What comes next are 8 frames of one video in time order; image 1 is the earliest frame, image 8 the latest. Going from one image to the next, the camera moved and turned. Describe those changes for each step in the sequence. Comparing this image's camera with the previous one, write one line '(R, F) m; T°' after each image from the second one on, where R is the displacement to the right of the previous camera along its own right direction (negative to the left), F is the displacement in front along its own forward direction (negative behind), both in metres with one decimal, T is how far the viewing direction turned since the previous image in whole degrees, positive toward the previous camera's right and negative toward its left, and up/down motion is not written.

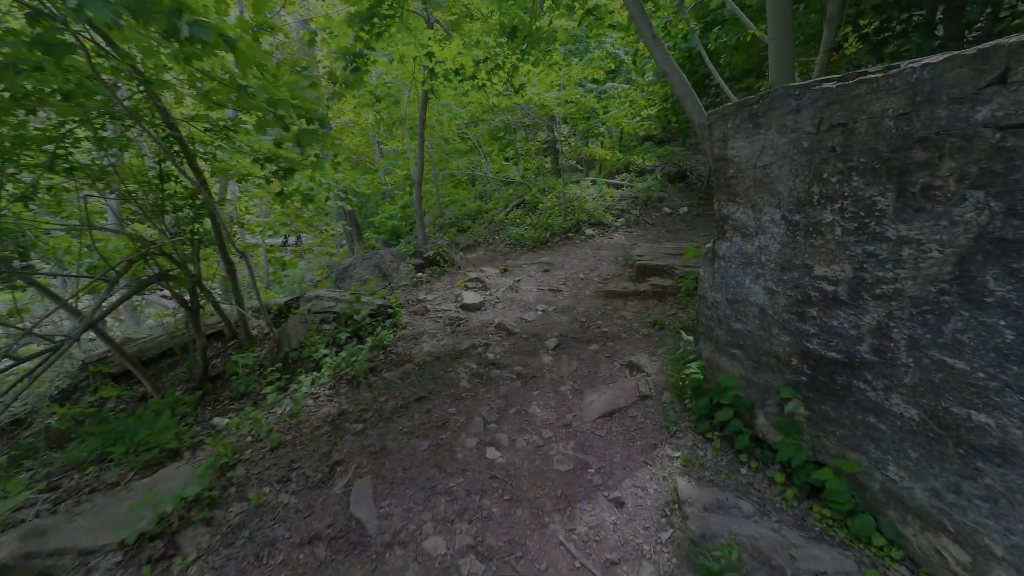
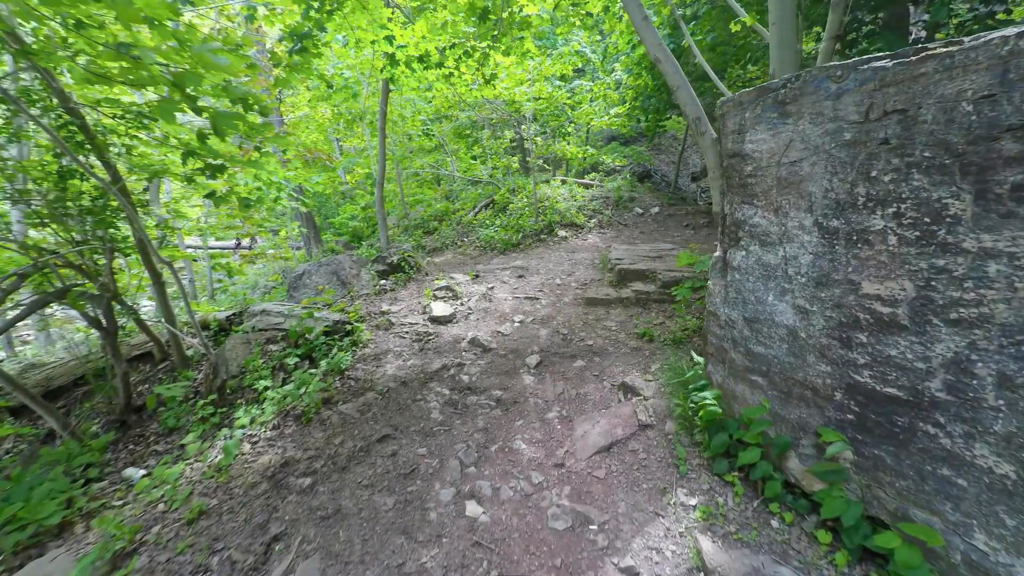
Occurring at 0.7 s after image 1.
(-0.1, +0.5) m; +5°
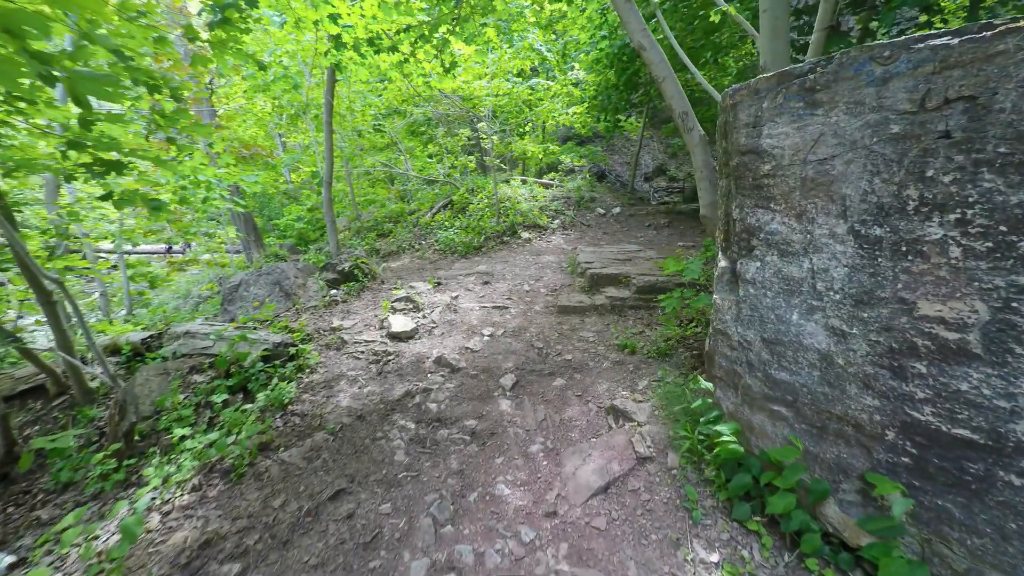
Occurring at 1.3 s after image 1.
(-0.1, +0.4) m; +6°
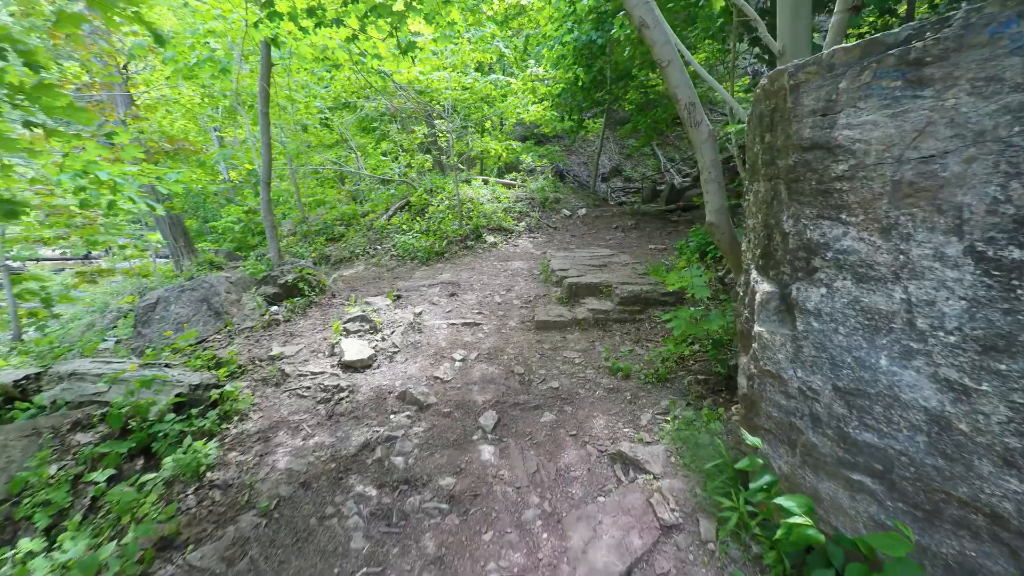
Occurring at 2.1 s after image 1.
(-0.1, +0.5) m; +6°
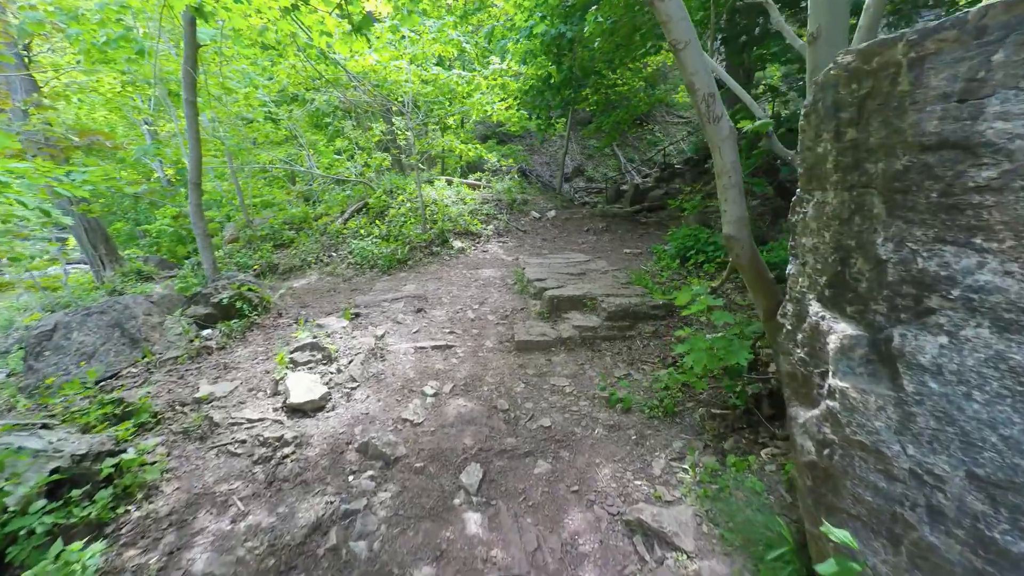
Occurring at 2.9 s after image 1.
(-0.1, +0.5) m; +5°
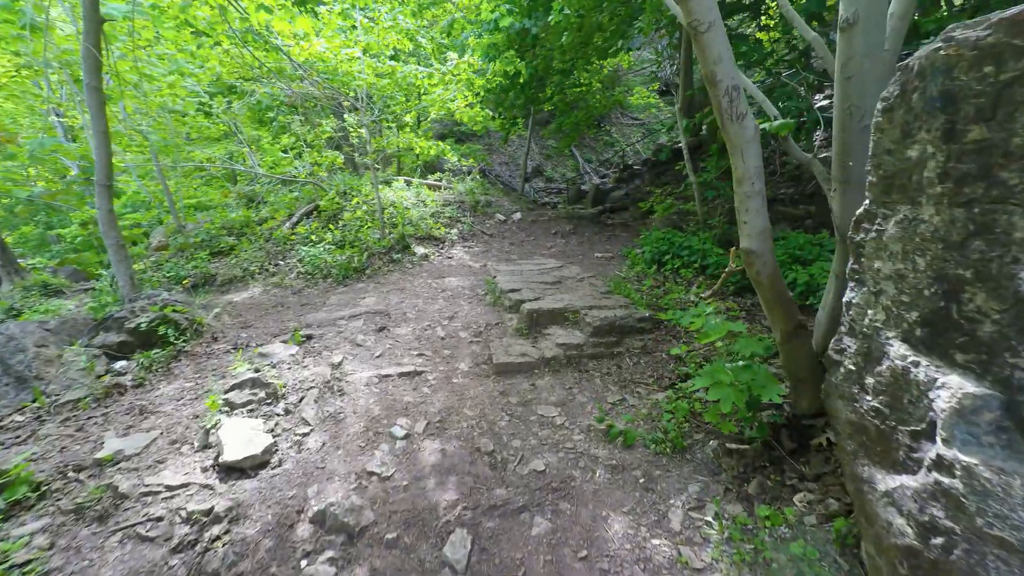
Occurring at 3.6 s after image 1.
(-0.1, +0.4) m; +6°
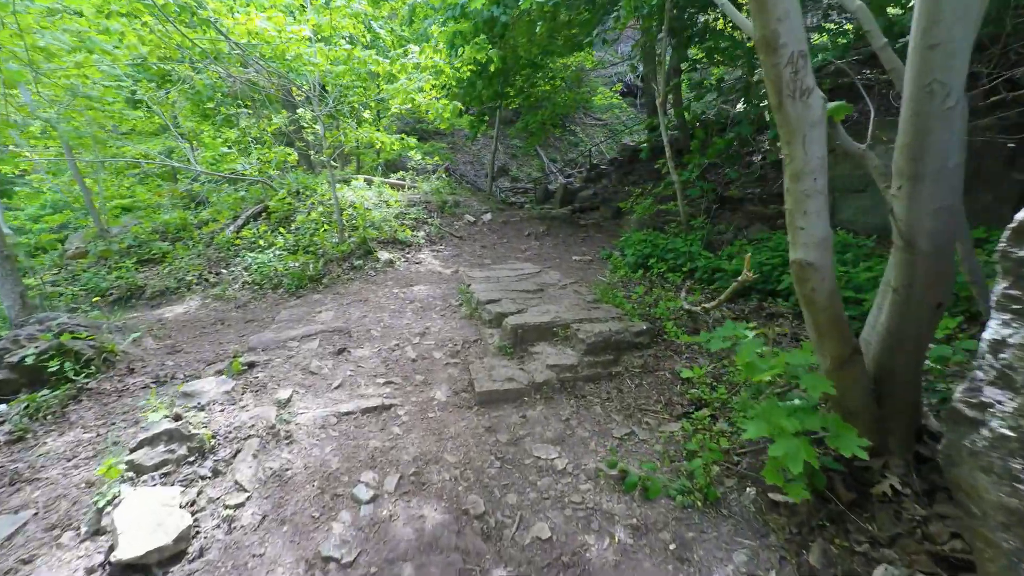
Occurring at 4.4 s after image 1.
(-0.1, +0.5) m; +5°
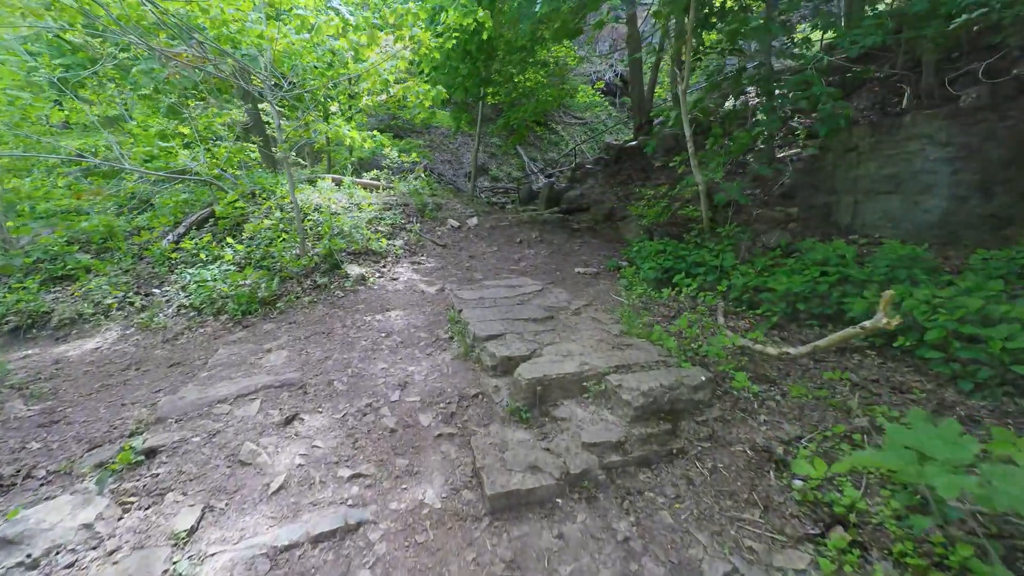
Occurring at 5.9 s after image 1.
(-0.2, +1.0) m; +3°
